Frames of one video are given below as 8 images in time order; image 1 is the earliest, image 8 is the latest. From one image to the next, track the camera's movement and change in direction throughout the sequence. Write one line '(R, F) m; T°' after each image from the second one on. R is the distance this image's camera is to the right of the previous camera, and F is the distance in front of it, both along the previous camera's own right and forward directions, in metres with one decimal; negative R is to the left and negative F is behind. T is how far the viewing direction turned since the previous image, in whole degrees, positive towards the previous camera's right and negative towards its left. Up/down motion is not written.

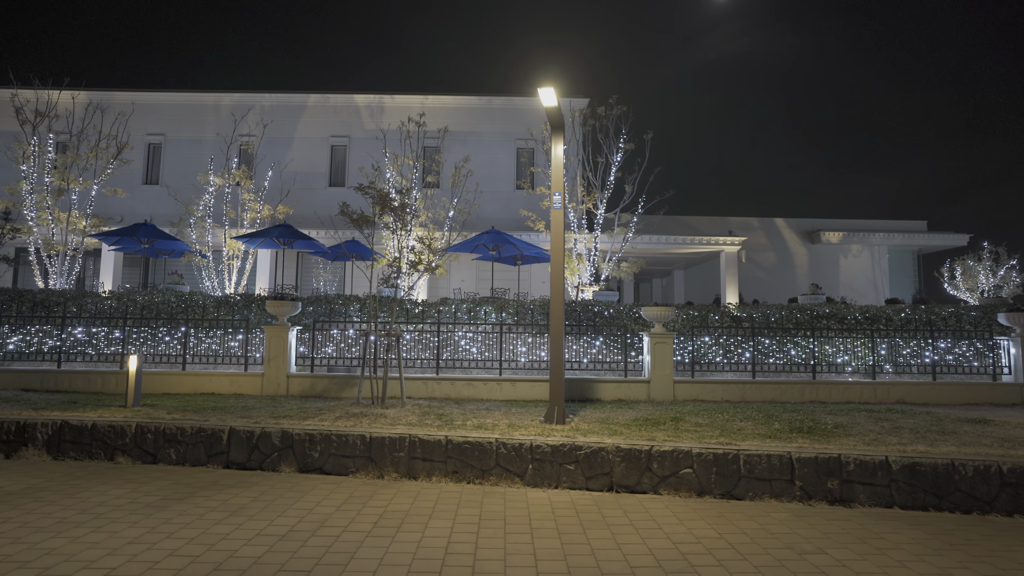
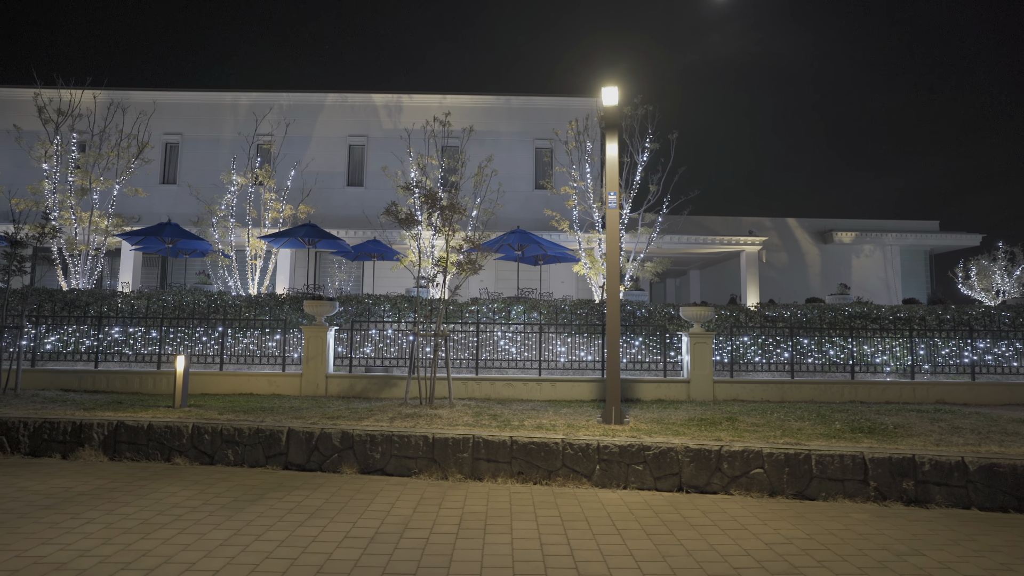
(-1.1, 0.0) m; 0°
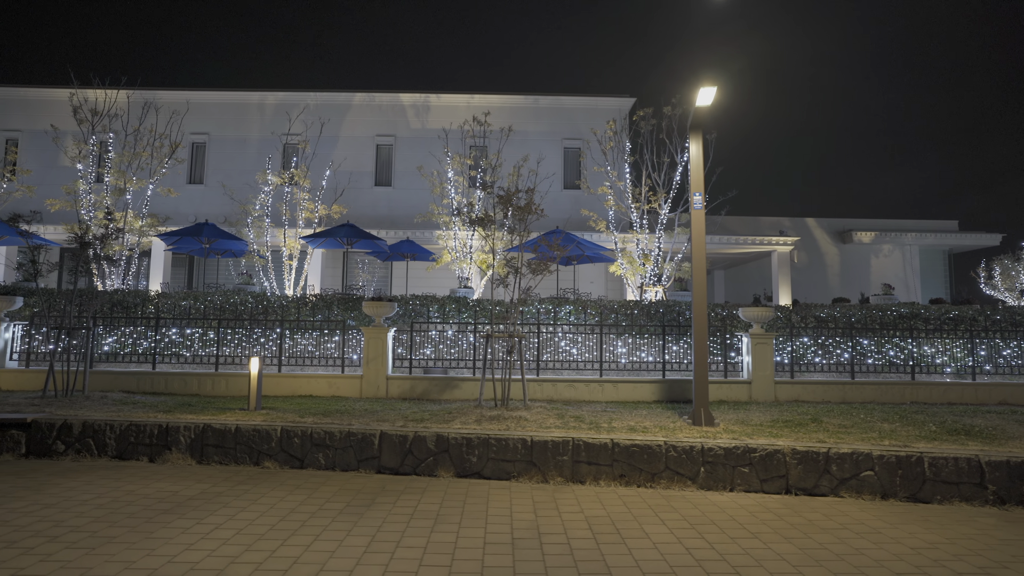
(-1.7, 0.0) m; 0°
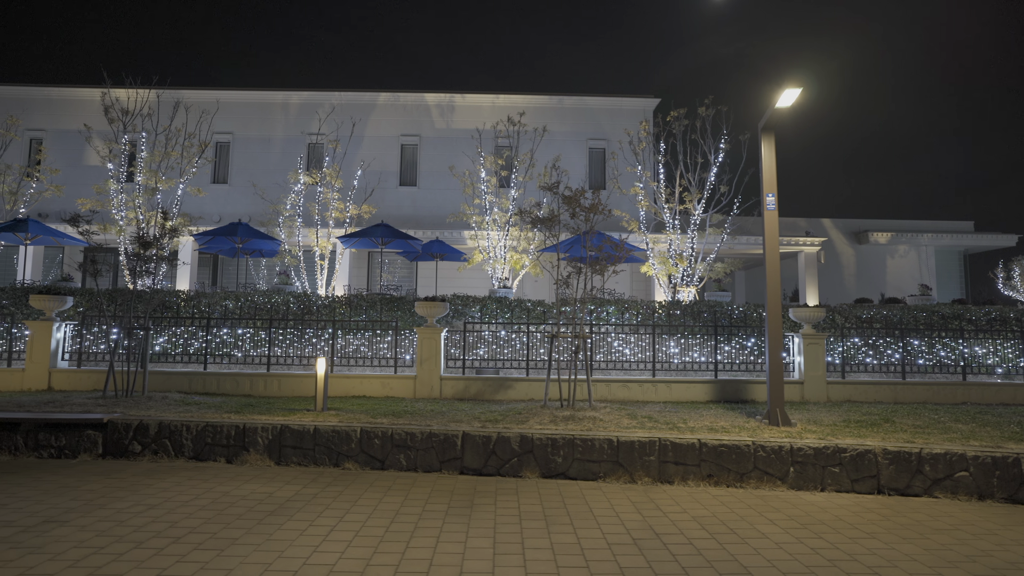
(-1.5, 0.0) m; 0°
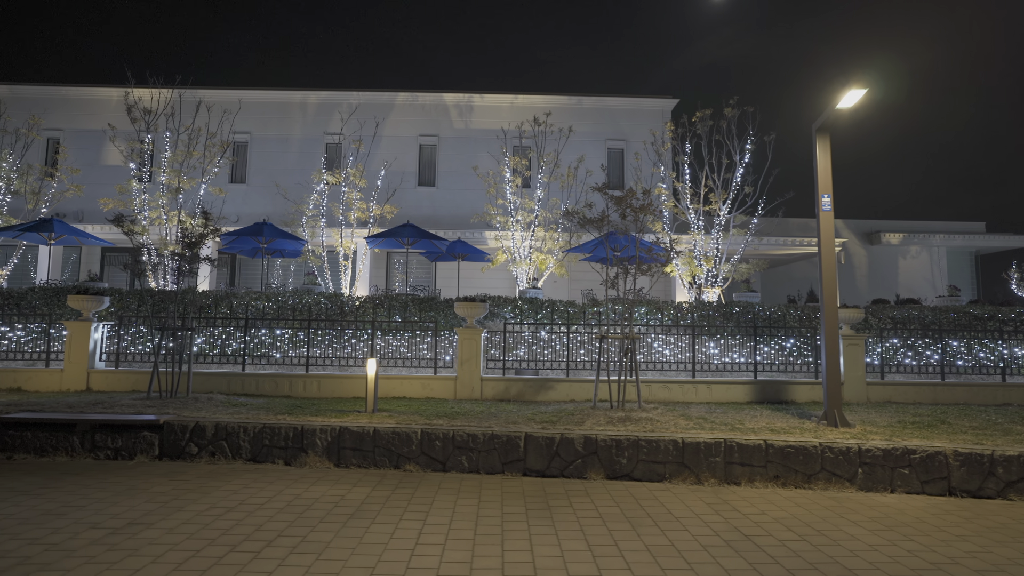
(-1.1, 0.0) m; 0°
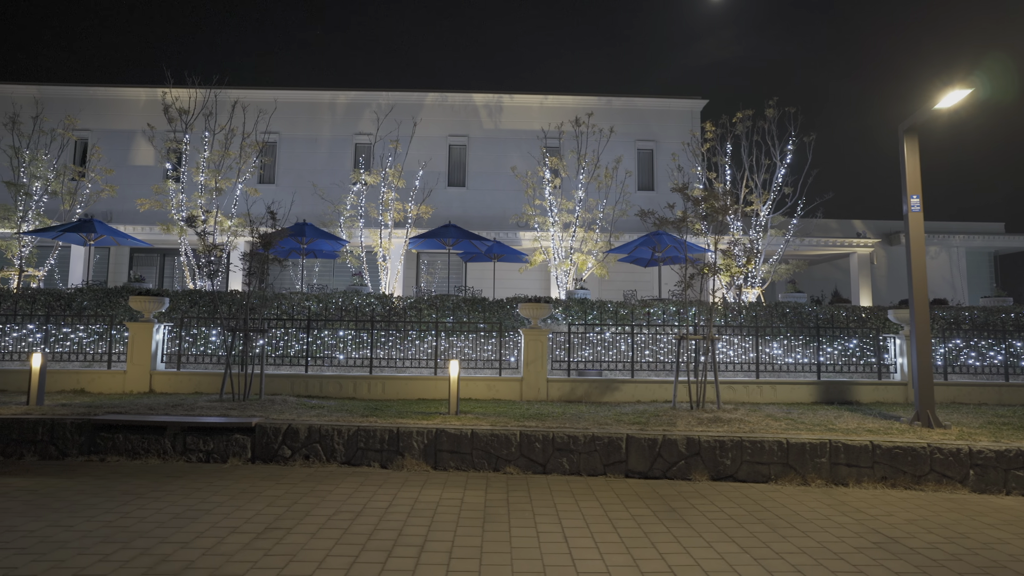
(-1.8, +0.1) m; 0°
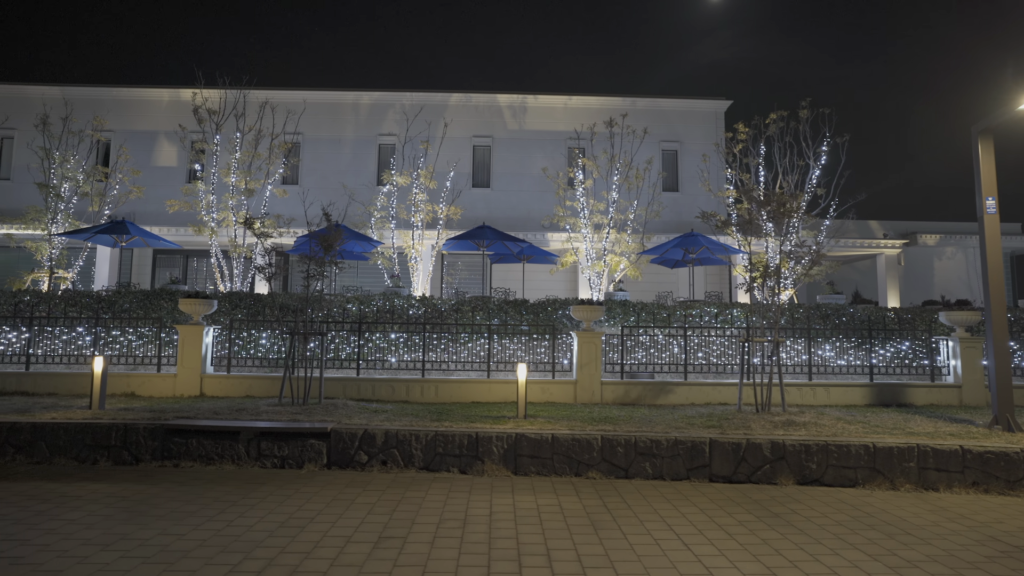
(-1.4, +0.1) m; 0°
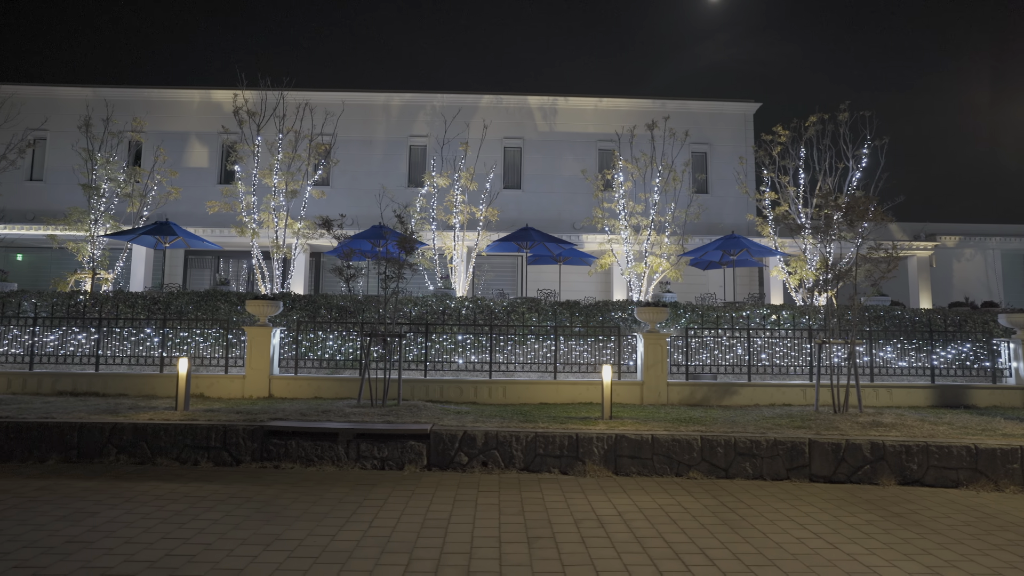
(-1.8, 0.0) m; 0°
